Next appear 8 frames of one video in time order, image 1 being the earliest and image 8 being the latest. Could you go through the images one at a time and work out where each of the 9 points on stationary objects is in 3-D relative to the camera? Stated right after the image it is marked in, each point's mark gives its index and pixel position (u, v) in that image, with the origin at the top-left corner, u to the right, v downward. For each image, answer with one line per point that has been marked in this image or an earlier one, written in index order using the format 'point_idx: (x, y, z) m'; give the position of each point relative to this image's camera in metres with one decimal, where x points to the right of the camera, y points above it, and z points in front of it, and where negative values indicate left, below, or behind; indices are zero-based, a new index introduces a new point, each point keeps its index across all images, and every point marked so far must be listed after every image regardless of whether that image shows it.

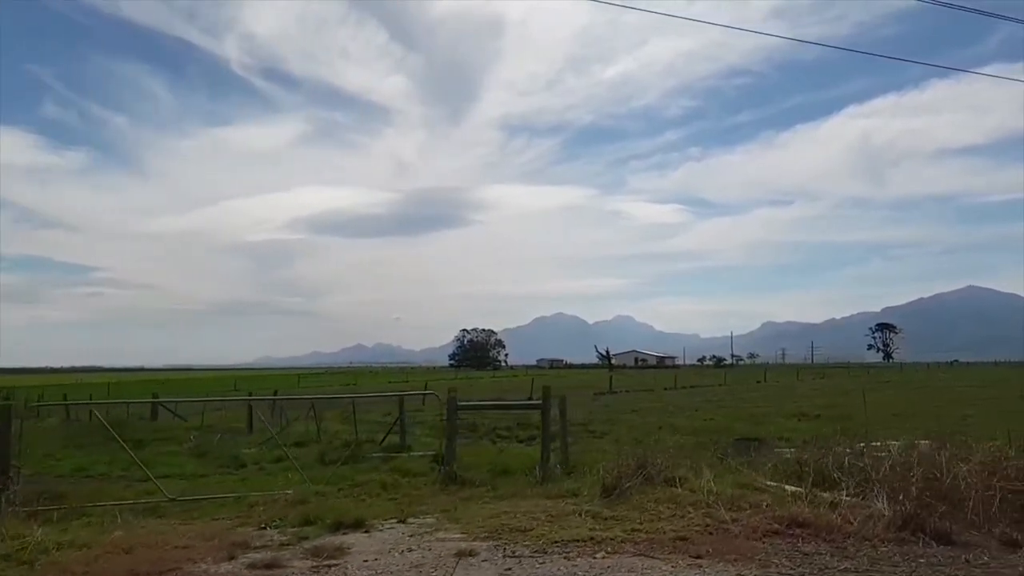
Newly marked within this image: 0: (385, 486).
0: (-1.6, -2.4, +10.4) m
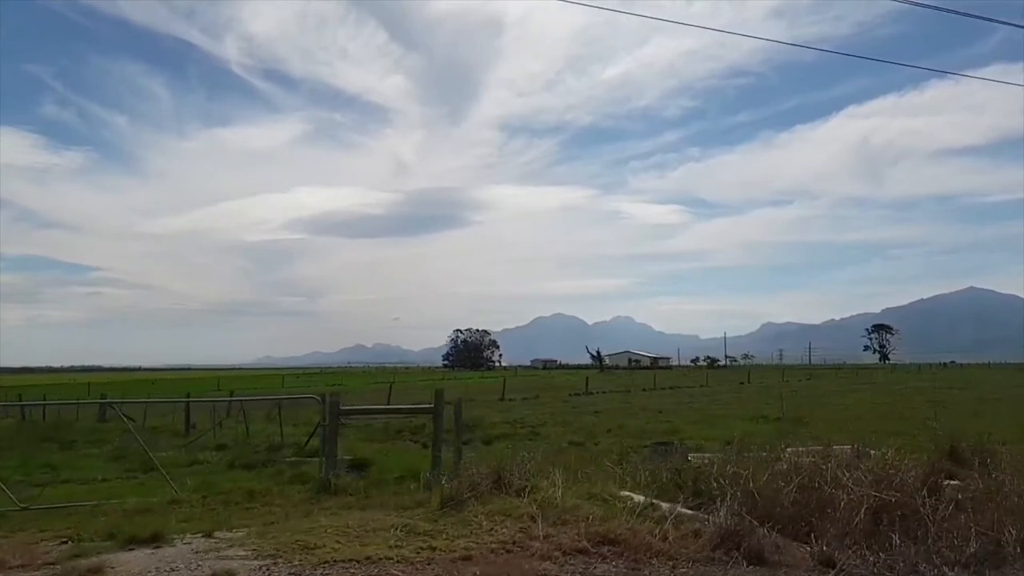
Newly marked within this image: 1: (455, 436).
0: (-3.1, -2.4, +10.0) m
1: (-0.8, -2.0, +11.7) m
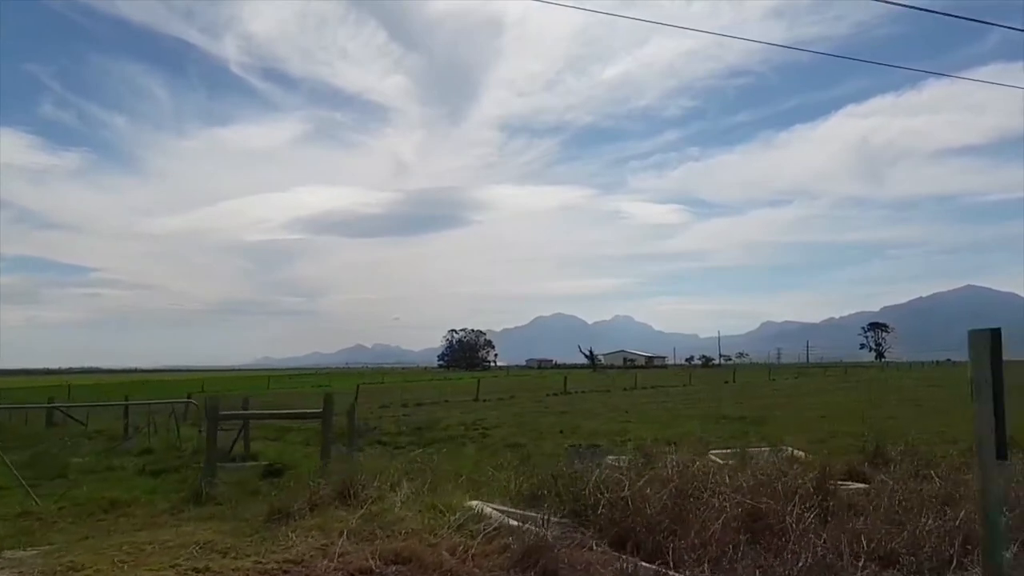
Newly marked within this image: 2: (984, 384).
0: (-4.4, -2.4, +9.4) m
1: (-2.1, -2.0, +11.2) m
2: (+2.8, -0.6, +5.1) m
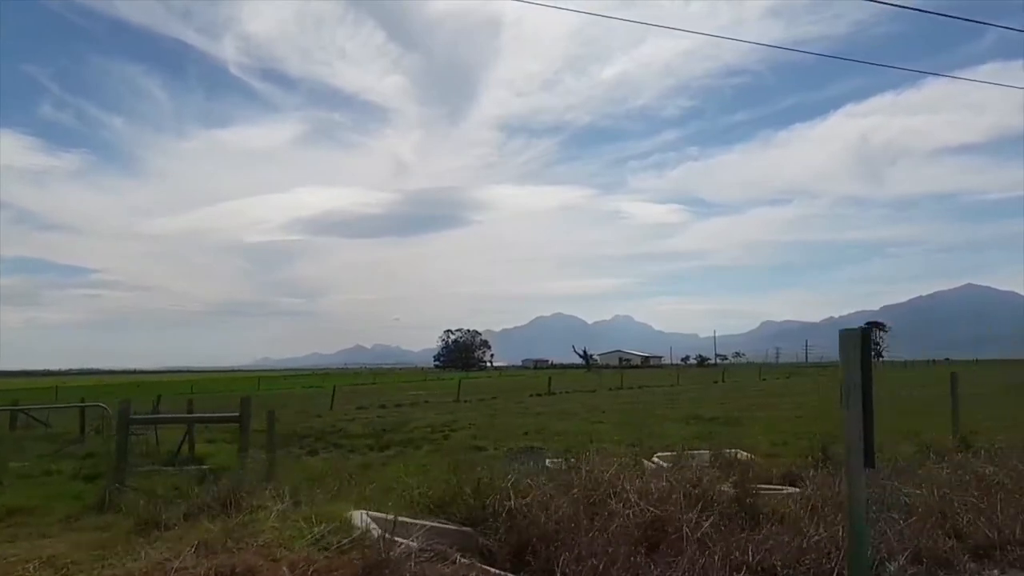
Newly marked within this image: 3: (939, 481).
0: (-5.3, -2.4, +9.1) m
1: (-3.0, -2.0, +10.8) m
2: (+1.9, -0.5, +4.8) m
3: (+4.1, -1.9, +8.3) m
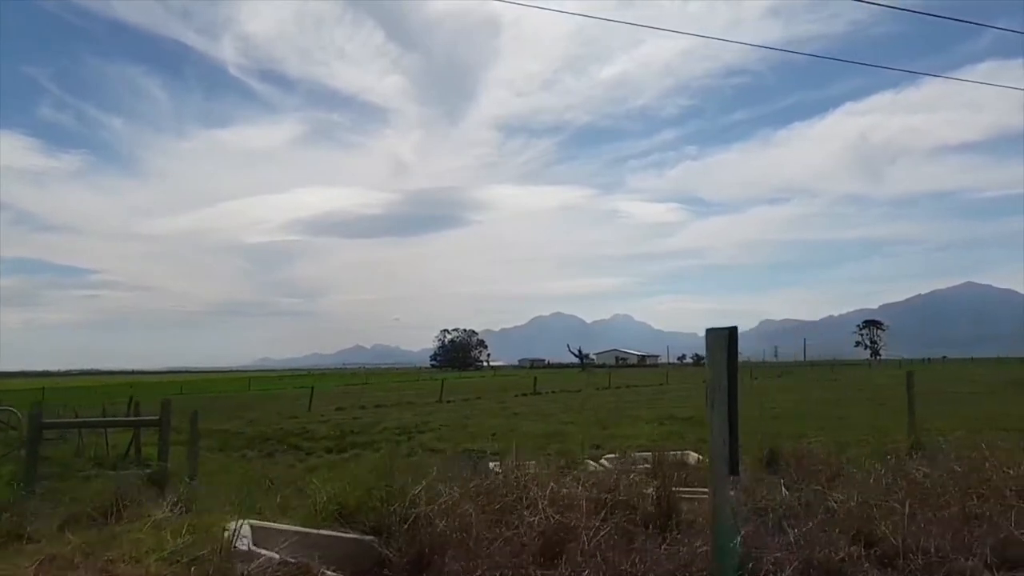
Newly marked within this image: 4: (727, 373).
0: (-6.1, -2.4, +8.8) m
1: (-3.8, -2.0, +10.5) m
2: (+1.1, -0.5, +4.5) m
3: (+3.2, -1.9, +8.0) m
4: (+1.1, -0.4, +4.5) m
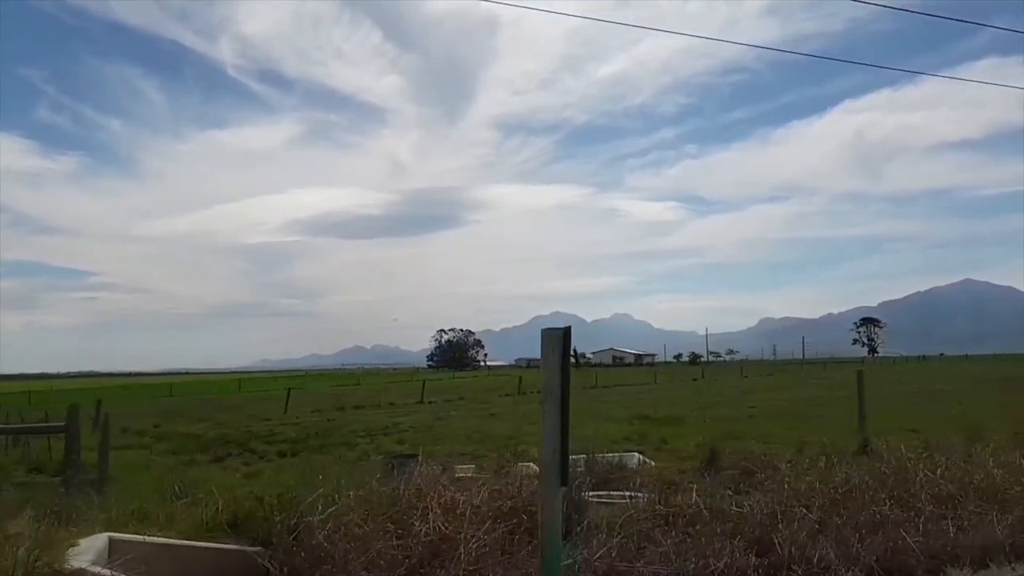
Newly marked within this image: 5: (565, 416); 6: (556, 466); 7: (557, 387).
0: (-7.0, -2.4, +8.5) m
1: (-4.7, -2.0, +10.2) m
2: (+0.2, -0.5, +4.2) m
3: (+2.4, -1.8, +7.8) m
4: (+0.2, -0.4, +4.2) m
5: (+0.3, -0.6, +4.2) m
6: (+0.2, -0.9, +4.1) m
7: (+0.2, -0.5, +4.2) m
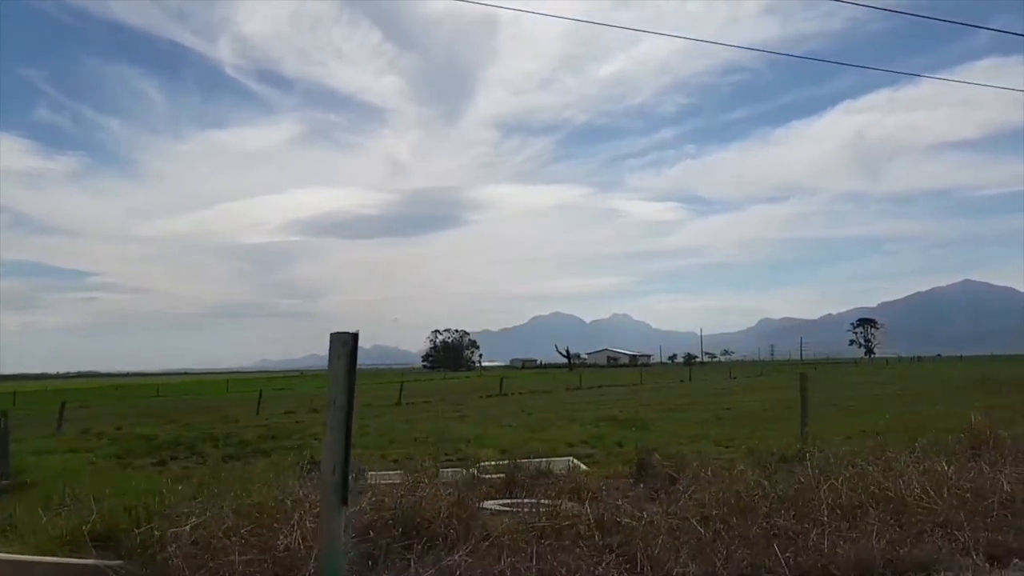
0: (-8.0, -2.4, +8.1) m
1: (-5.7, -2.0, +9.9) m
2: (-0.8, -0.5, +3.9) m
3: (+1.4, -1.9, +7.4) m
4: (-0.7, -0.4, +3.8) m
5: (-0.7, -0.6, +3.8) m
6: (-0.8, -0.9, +3.8) m
7: (-0.8, -0.5, +3.8) m
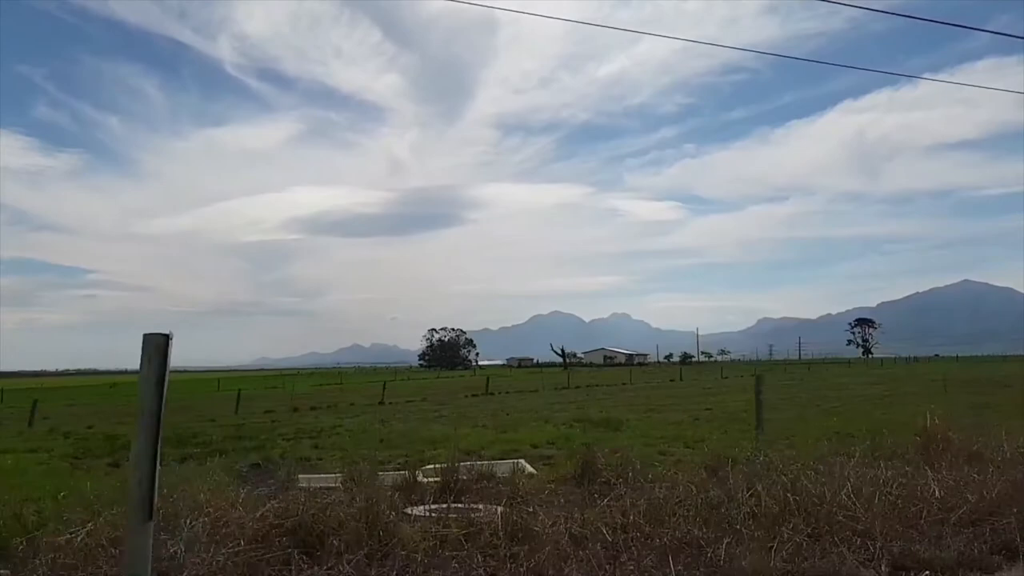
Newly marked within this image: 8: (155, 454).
0: (-8.7, -2.4, +7.8) m
1: (-6.5, -2.0, +9.6) m
2: (-1.5, -0.5, +3.6) m
3: (+0.6, -1.8, +7.2) m
4: (-1.5, -0.4, +3.6) m
5: (-1.5, -0.6, +3.6) m
6: (-1.5, -0.8, +3.5) m
7: (-1.5, -0.5, +3.6) m
8: (-1.5, -0.7, +3.6) m
